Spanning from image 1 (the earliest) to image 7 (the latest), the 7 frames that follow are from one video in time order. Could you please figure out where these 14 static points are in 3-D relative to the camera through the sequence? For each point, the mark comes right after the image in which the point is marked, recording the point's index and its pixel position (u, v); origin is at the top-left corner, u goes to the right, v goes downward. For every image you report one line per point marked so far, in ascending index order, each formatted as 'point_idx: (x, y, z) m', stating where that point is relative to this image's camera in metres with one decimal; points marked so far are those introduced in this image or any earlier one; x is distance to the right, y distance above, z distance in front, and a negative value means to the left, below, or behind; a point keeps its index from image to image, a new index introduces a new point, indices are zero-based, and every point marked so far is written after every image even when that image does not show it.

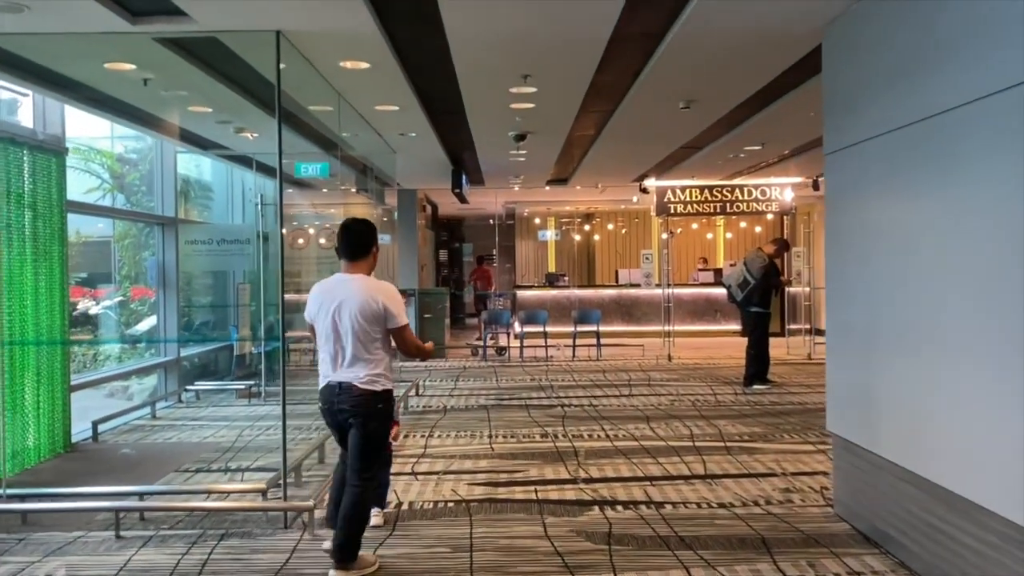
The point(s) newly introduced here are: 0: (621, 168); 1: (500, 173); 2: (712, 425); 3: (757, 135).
0: (+1.4, +1.5, +10.8) m
1: (-0.2, +1.4, +10.7) m
2: (+1.5, -1.1, +6.6) m
3: (+2.5, +1.6, +8.6) m
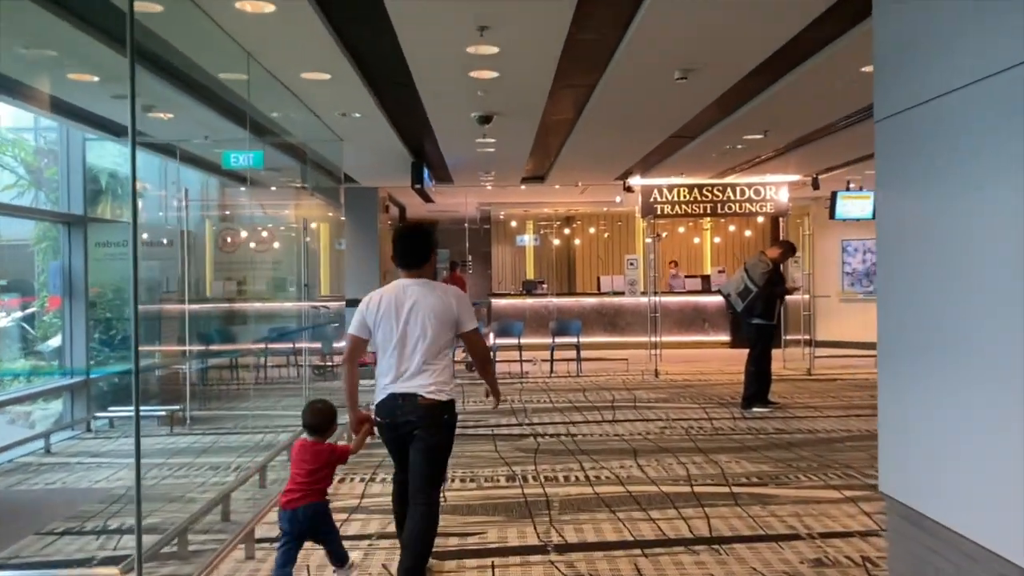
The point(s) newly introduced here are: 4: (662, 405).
0: (+1.1, +1.4, +9.8) m
1: (-0.5, +1.3, +9.6) m
2: (+1.3, -1.1, +5.5) m
3: (+2.2, +1.5, +7.6) m
4: (+1.4, -1.1, +8.0) m
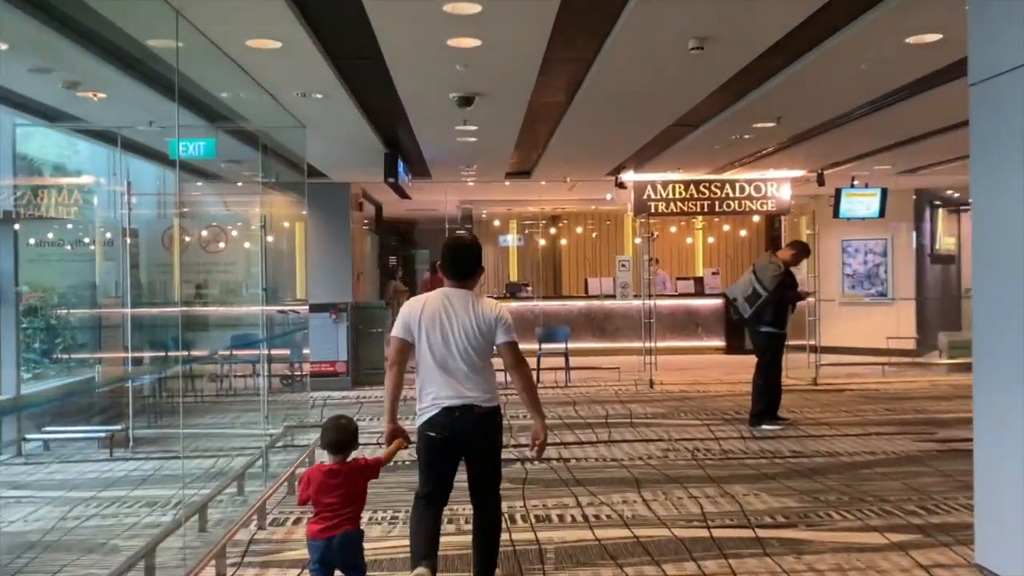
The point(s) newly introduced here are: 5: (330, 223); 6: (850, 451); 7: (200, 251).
0: (+0.9, +1.4, +9.0) m
1: (-0.6, +1.3, +8.8) m
2: (+1.2, -1.1, +4.7) m
3: (+2.0, +1.4, +6.9) m
4: (+1.2, -1.1, +7.3) m
5: (-2.1, +0.8, +10.3) m
6: (+2.3, -1.1, +6.0) m
7: (-3.2, +0.4, +8.5) m
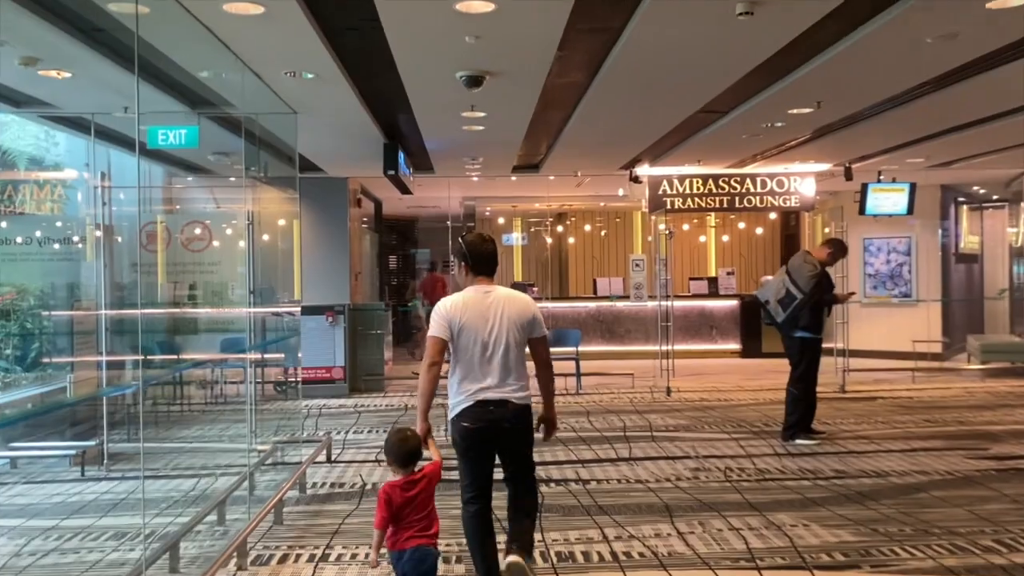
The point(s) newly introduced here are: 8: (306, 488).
0: (+1.0, +1.4, +8.5) m
1: (-0.6, +1.3, +8.2) m
2: (+1.3, -1.2, +4.2) m
3: (+2.1, +1.4, +6.3) m
4: (+1.3, -1.1, +6.7) m
5: (-2.1, +0.8, +9.7) m
6: (+2.4, -1.1, +5.4) m
7: (-3.2, +0.4, +7.9) m
8: (-1.2, -1.2, +5.2) m
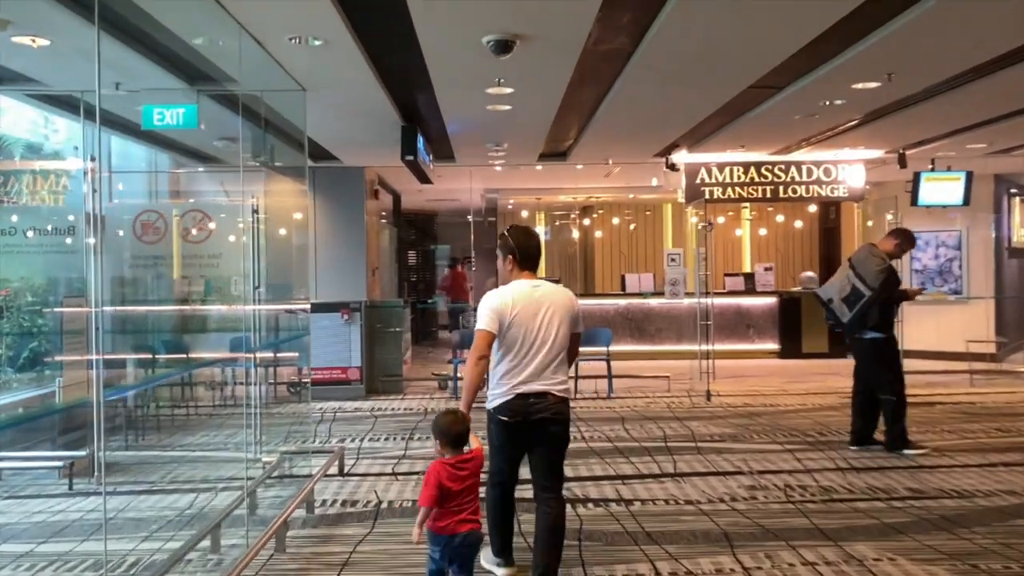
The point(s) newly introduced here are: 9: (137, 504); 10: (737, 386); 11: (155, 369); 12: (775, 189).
0: (+1.3, +1.4, +7.8) m
1: (-0.3, +1.3, +7.7) m
2: (+1.4, -1.1, +3.6) m
3: (+2.3, +1.5, +5.6) m
4: (+1.5, -1.1, +6.1) m
5: (-1.8, +0.8, +9.2) m
6: (+2.6, -1.1, +4.8) m
7: (-2.9, +0.4, +7.4) m
8: (-1.1, -1.2, +4.7) m
9: (-2.1, -1.2, +4.9) m
10: (+2.3, -1.0, +8.9) m
11: (-3.1, -0.7, +7.5) m
12: (+2.6, +1.0, +8.7) m
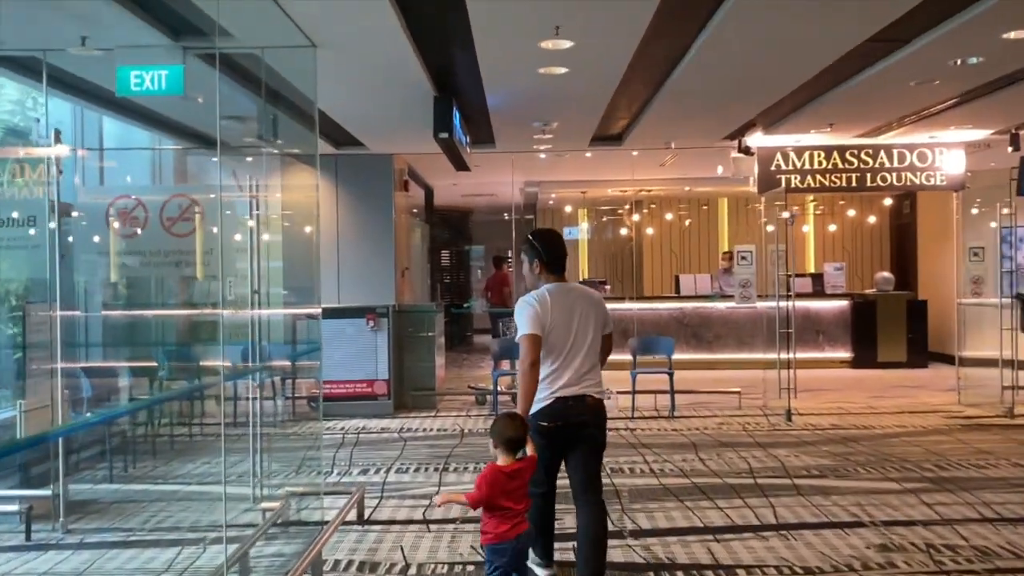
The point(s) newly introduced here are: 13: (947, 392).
0: (+1.6, +1.4, +6.7) m
1: (+0.1, +1.3, +6.6) m
2: (+1.7, -1.2, +2.4) m
3: (+2.6, +1.4, +4.5) m
4: (+1.9, -1.1, +5.0) m
5: (-1.3, +0.8, +8.2) m
6: (+2.9, -1.1, +3.7) m
7: (-2.6, +0.4, +6.4) m
8: (-0.8, -1.2, +3.6) m
9: (-1.8, -1.2, +3.9) m
10: (+2.7, -1.0, +7.8) m
11: (-2.7, -0.7, +6.5) m
12: (+3.1, +1.0, +7.6) m
13: (+4.3, -1.0, +8.6) m
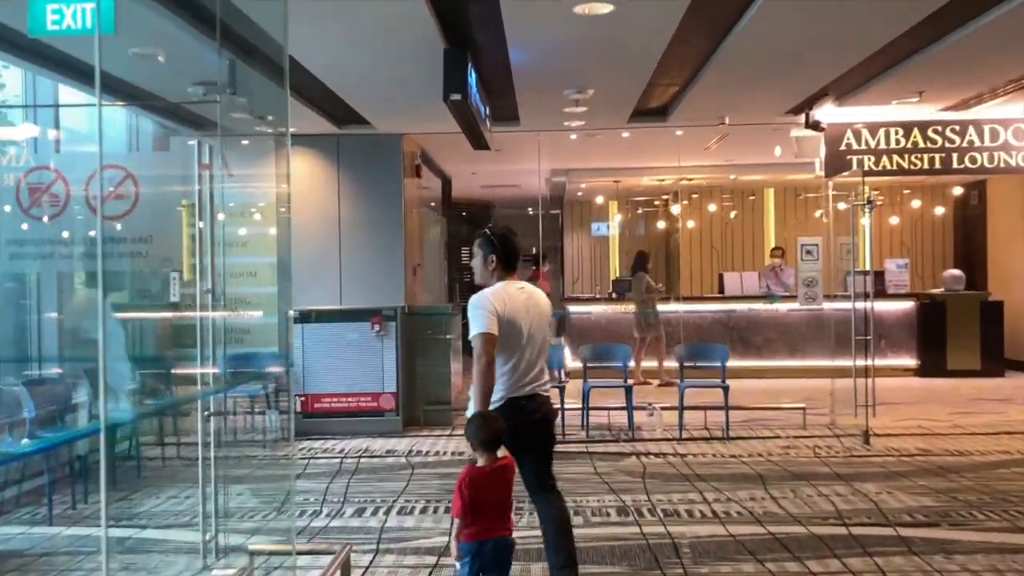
0: (+1.8, +1.4, +5.7) m
1: (+0.2, +1.3, +5.6) m
2: (+1.7, -1.1, +1.4) m
3: (+2.7, +1.4, +3.4) m
4: (+2.0, -1.1, +3.9) m
5: (-1.1, +0.8, +7.2) m
6: (+3.0, -1.1, +2.5) m
7: (-2.4, +0.4, +5.5) m
8: (-0.7, -1.2, +2.6) m
9: (-1.7, -1.2, +2.9) m
10: (+2.9, -1.0, +6.7) m
11: (-2.5, -0.7, +5.6) m
12: (+3.3, +1.0, +6.5) m
13: (+4.5, -1.0, +7.4) m
